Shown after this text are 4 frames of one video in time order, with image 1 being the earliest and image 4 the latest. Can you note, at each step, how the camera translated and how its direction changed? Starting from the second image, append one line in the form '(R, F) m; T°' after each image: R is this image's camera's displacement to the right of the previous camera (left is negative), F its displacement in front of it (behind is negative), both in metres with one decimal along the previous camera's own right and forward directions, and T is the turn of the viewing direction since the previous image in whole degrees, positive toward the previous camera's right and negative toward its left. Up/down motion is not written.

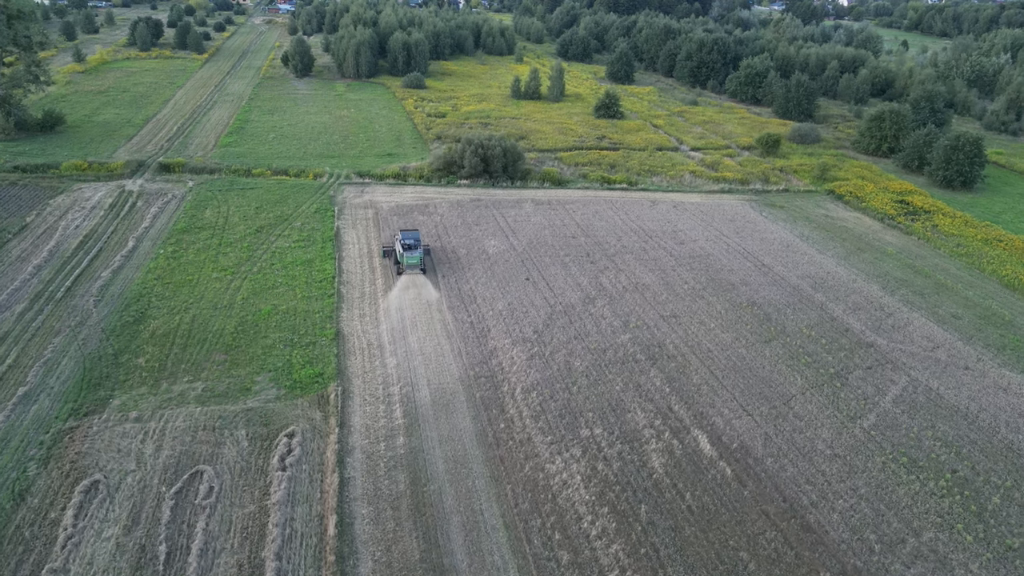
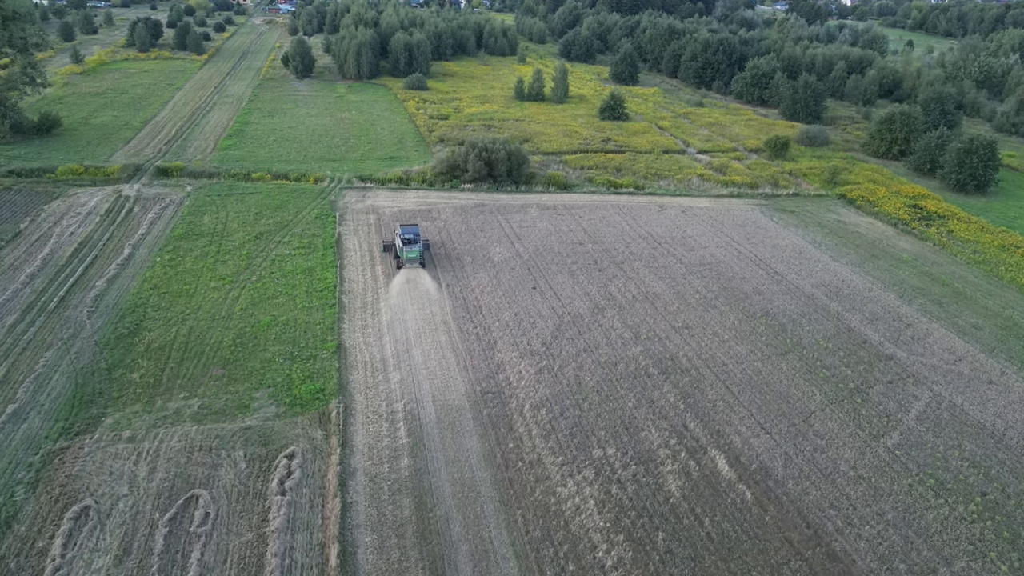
(-0.3, +0.8) m; 0°
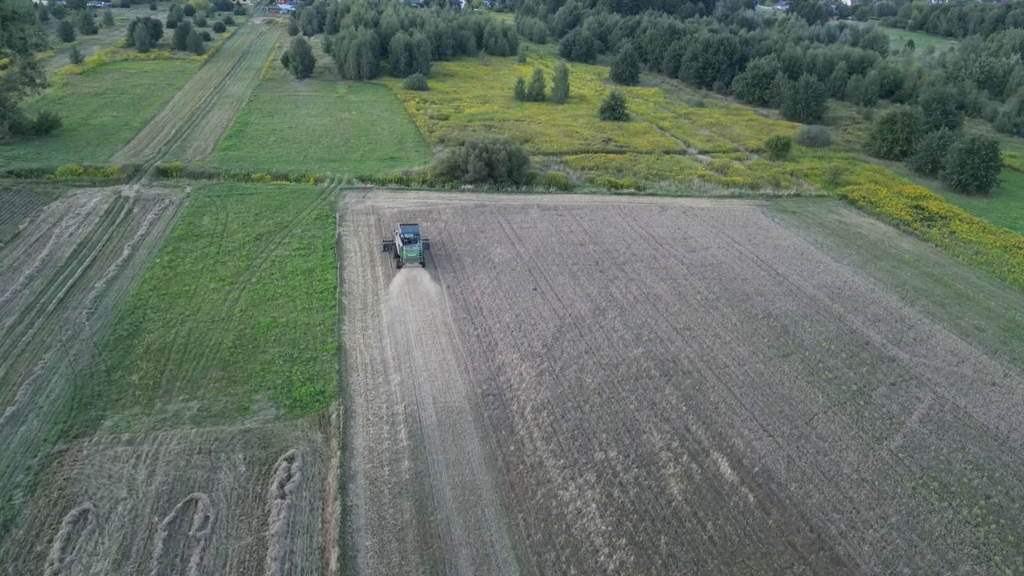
(0.0, +0.1) m; 0°
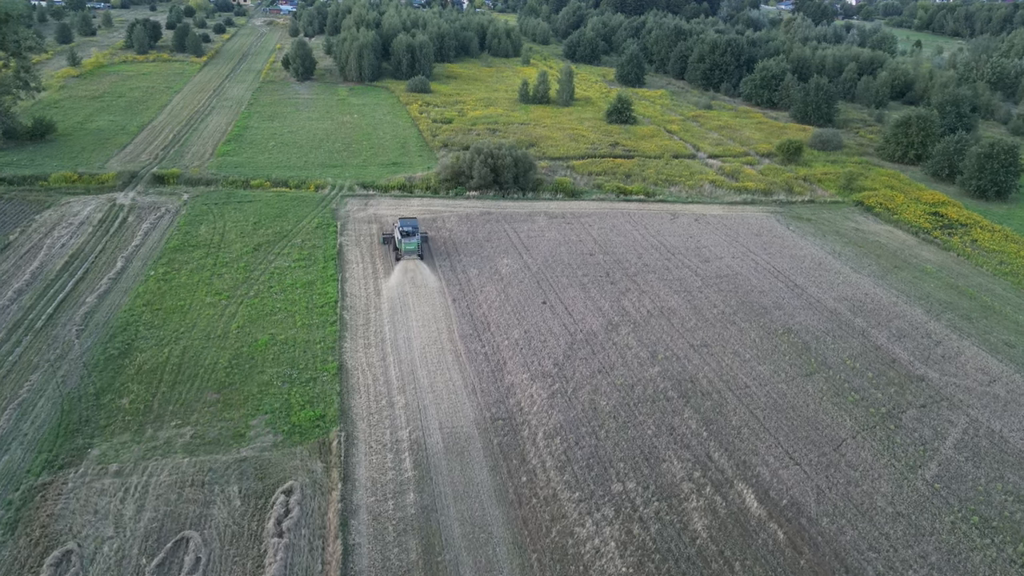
(-0.3, +1.1) m; 0°
